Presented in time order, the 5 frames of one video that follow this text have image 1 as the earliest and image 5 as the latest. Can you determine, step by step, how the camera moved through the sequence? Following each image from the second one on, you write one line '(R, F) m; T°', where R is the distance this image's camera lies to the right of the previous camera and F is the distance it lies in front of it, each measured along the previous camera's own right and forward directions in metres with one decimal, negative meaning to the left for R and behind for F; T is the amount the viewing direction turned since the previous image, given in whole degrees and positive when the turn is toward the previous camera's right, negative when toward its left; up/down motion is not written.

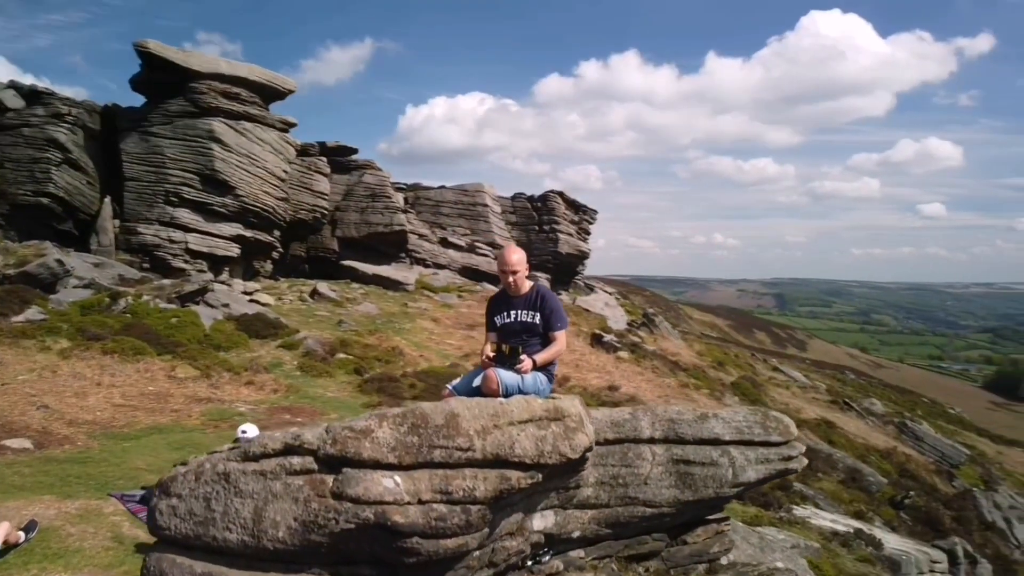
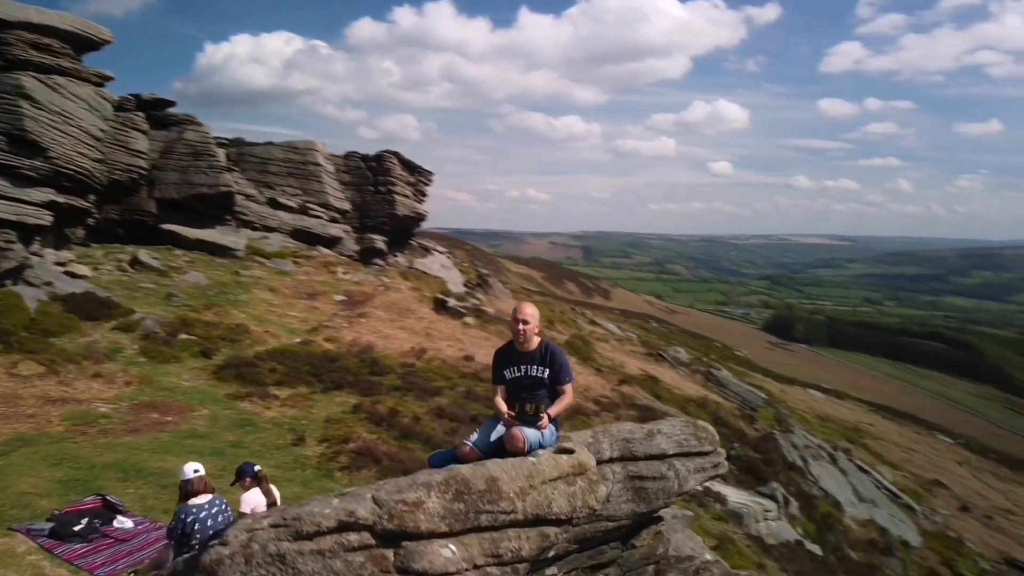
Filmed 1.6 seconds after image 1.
(-1.1, -0.1) m; +13°
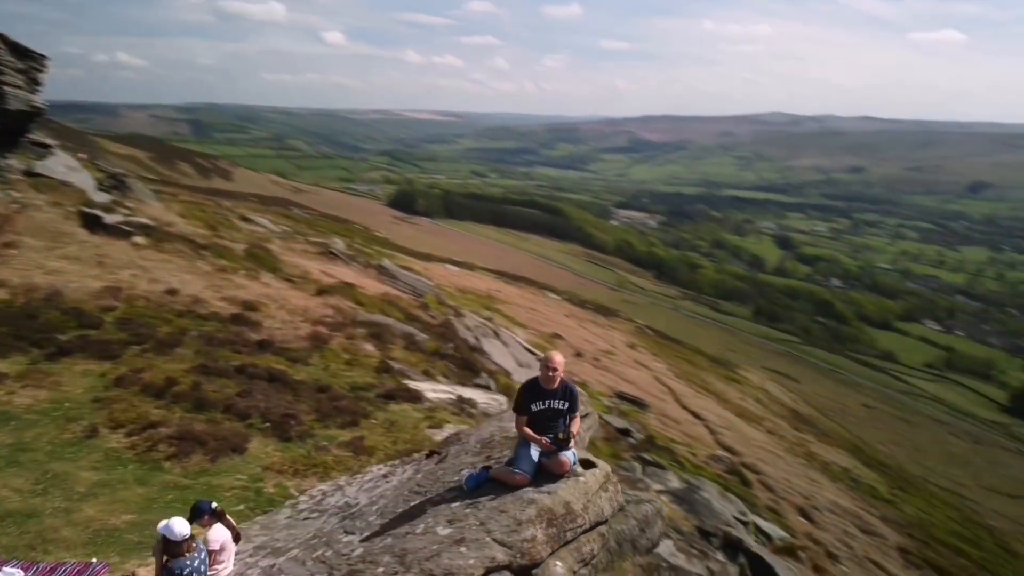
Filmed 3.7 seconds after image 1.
(-2.5, -0.3) m; +26°
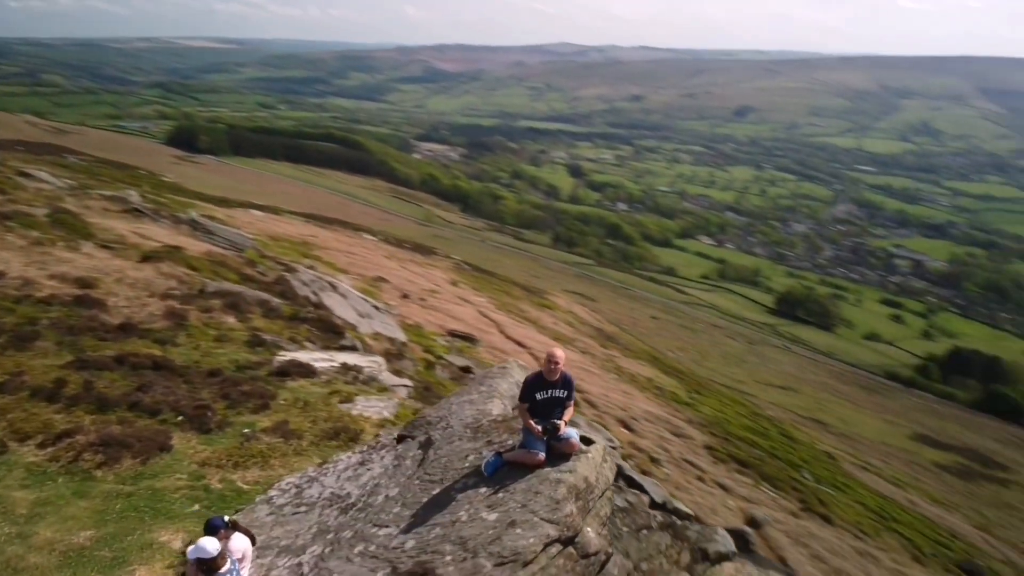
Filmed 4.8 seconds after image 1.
(-1.6, -0.6) m; +14°
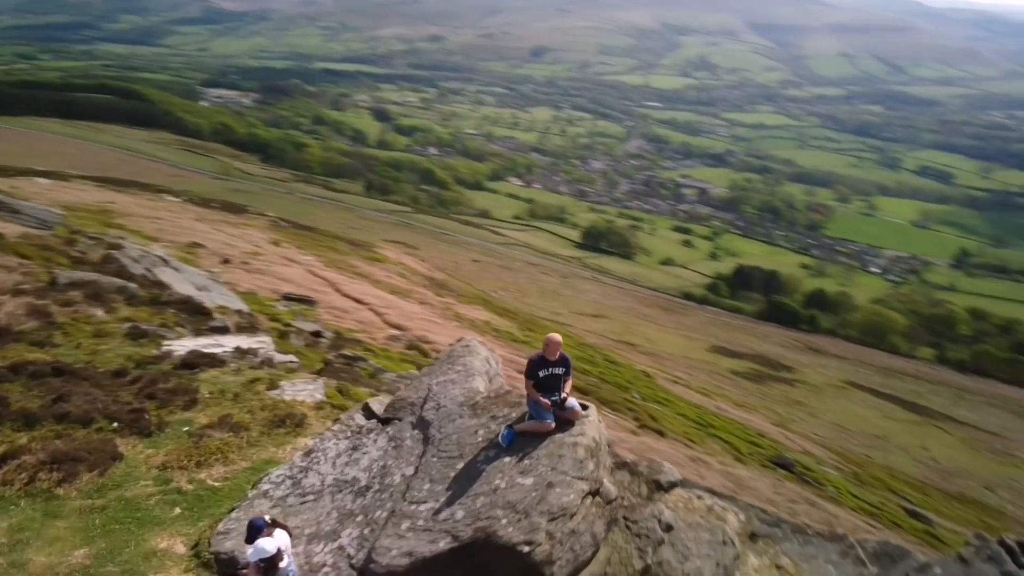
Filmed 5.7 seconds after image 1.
(-1.7, -0.7) m; +13°
